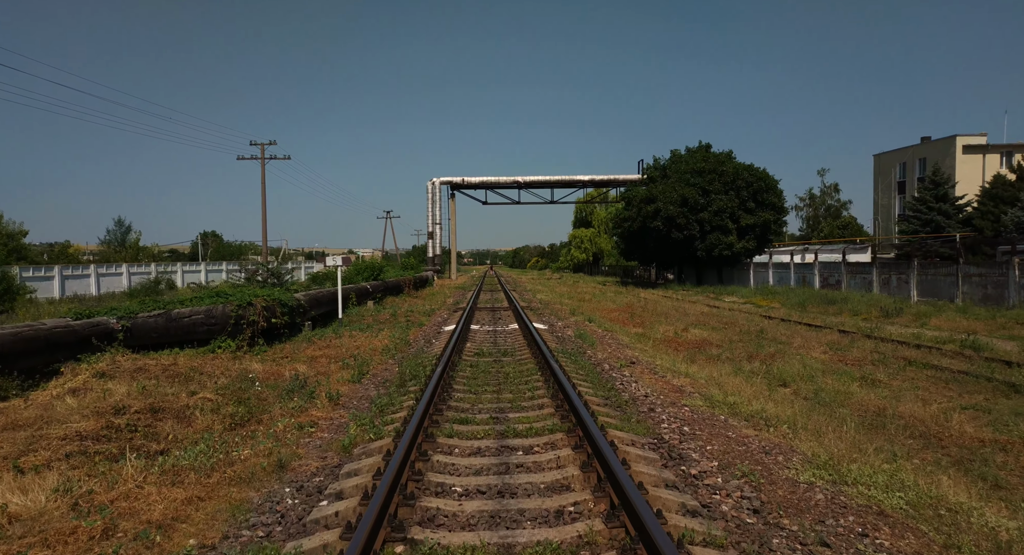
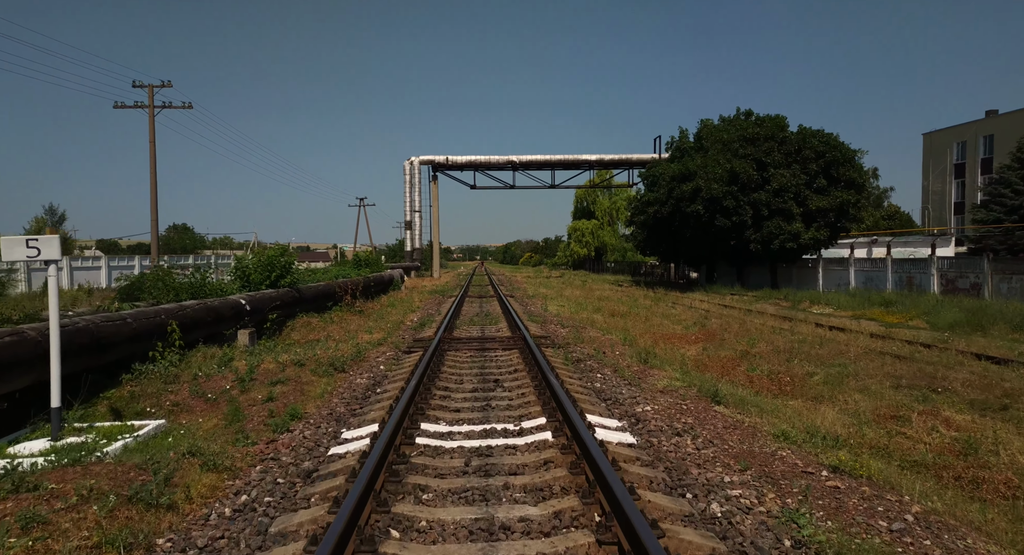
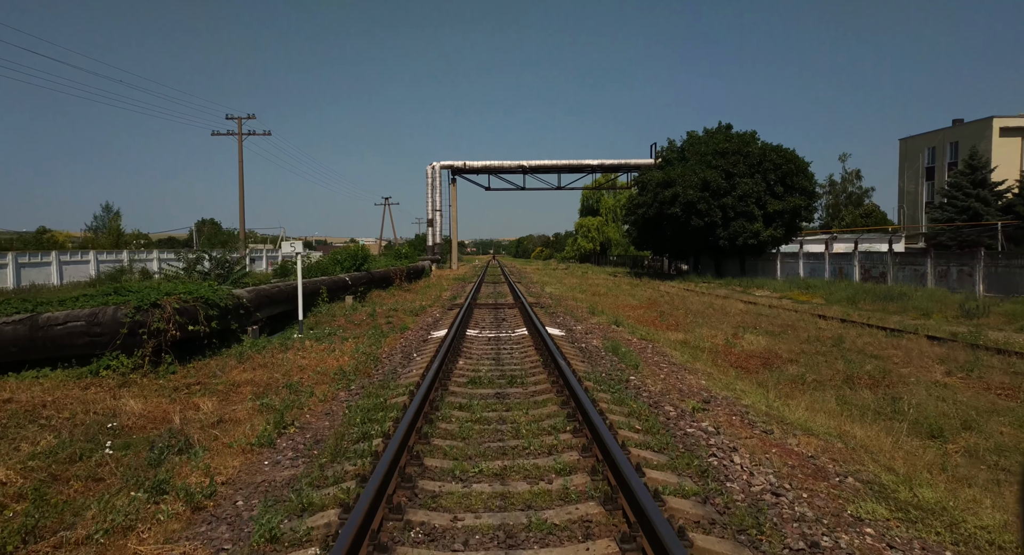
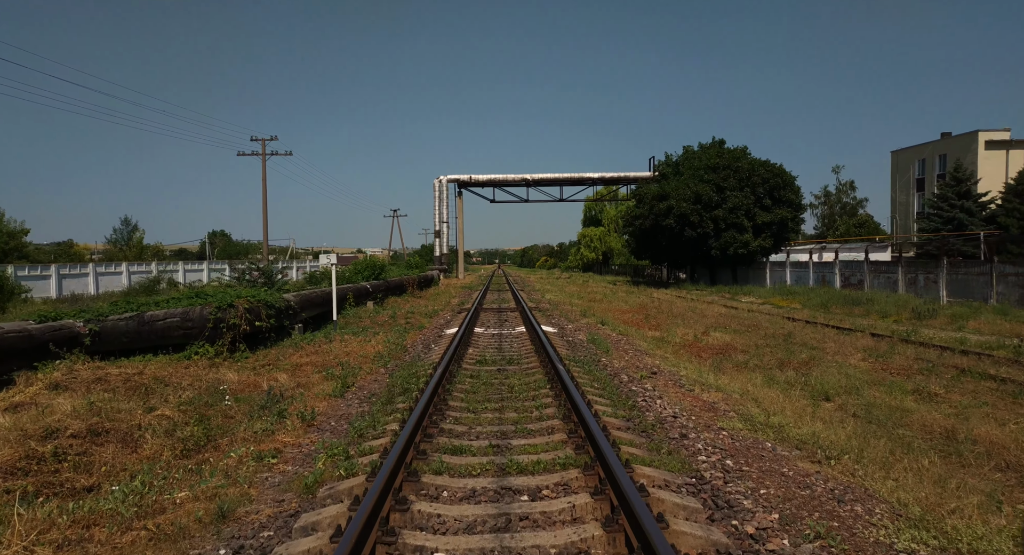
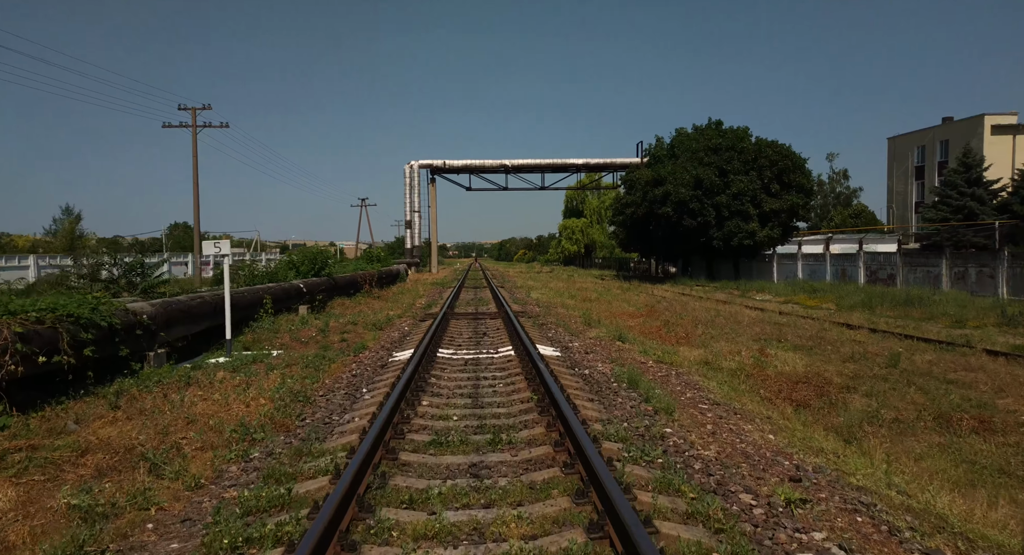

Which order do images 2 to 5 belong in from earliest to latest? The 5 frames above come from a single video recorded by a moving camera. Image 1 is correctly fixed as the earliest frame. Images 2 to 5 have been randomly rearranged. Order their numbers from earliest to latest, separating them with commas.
4, 3, 5, 2
